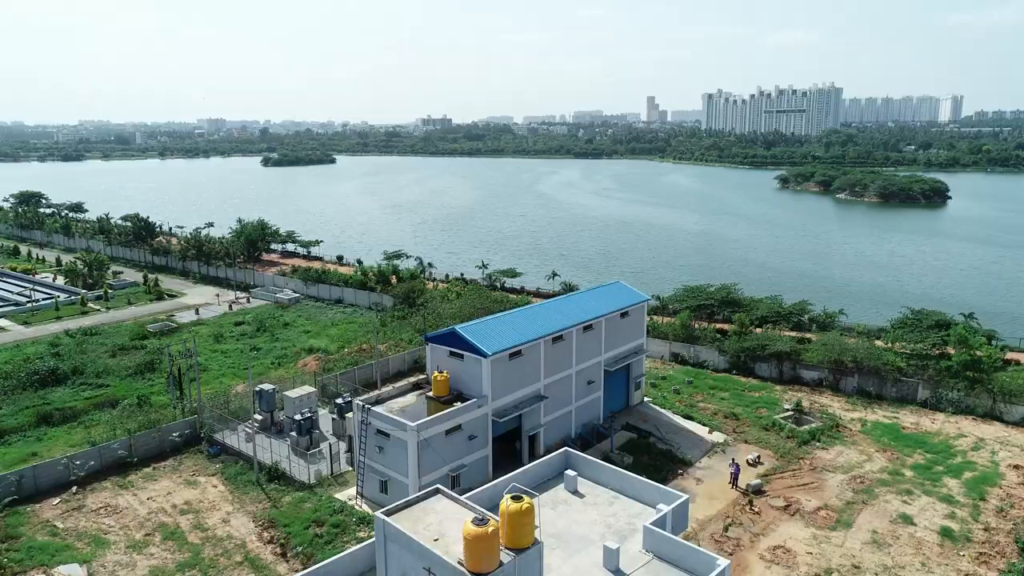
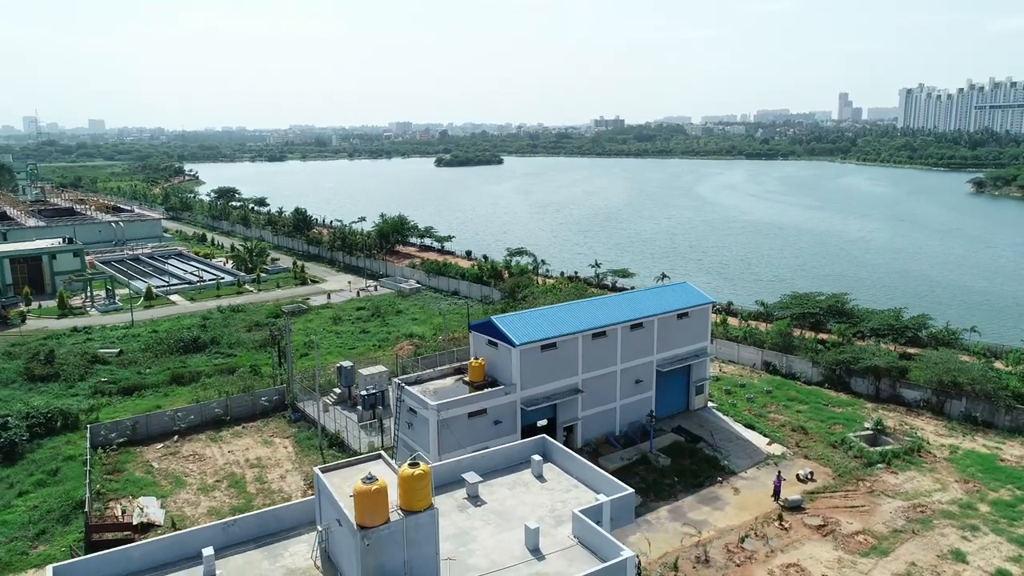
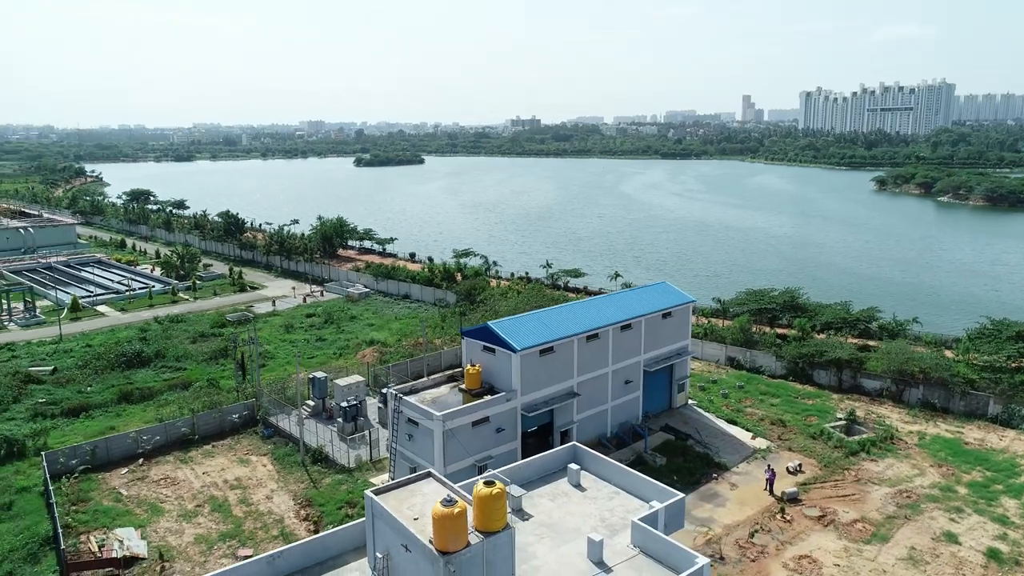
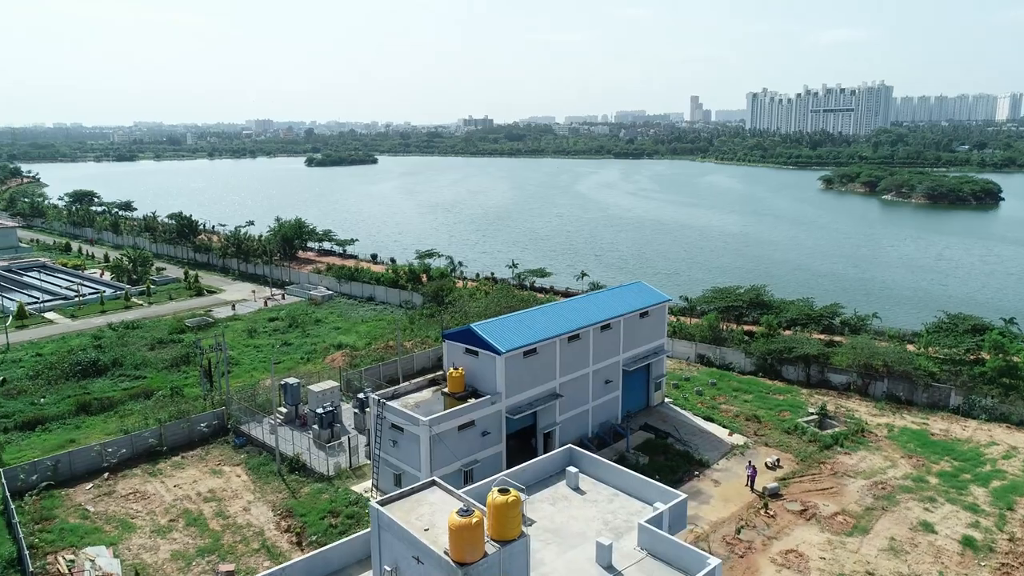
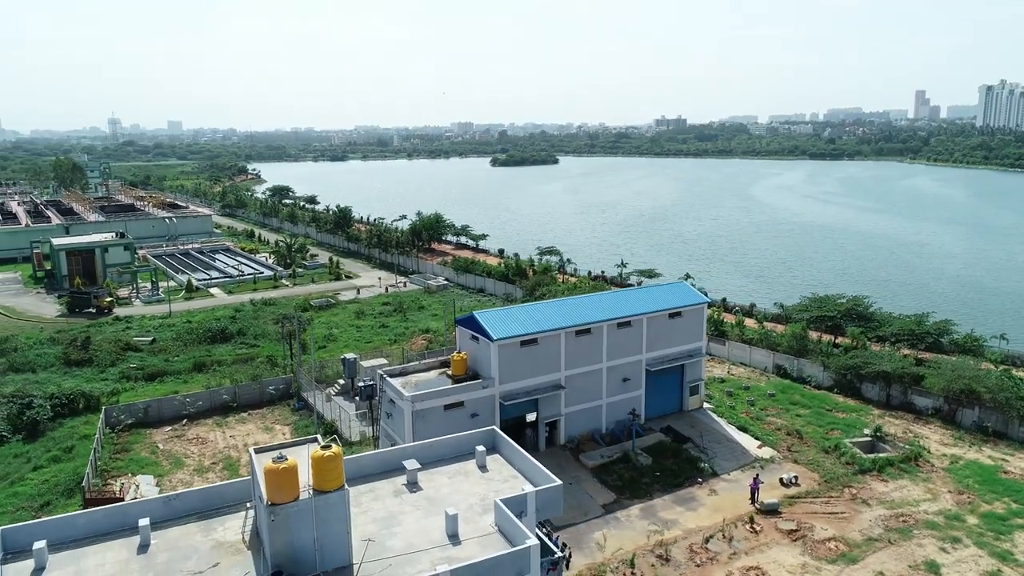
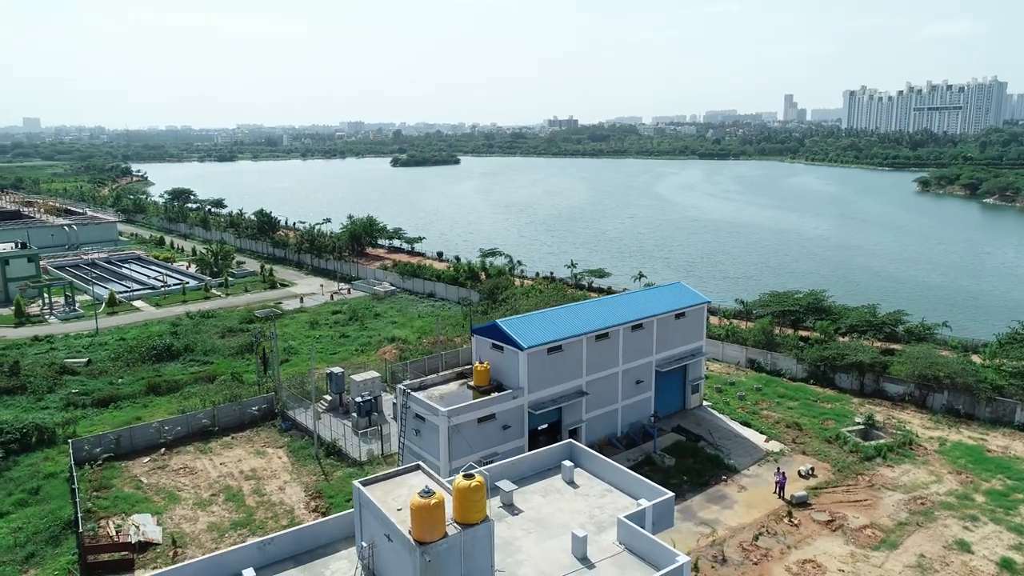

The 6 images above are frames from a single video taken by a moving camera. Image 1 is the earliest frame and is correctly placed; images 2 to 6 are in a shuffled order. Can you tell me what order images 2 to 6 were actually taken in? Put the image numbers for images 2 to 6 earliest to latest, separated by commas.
4, 3, 6, 2, 5
